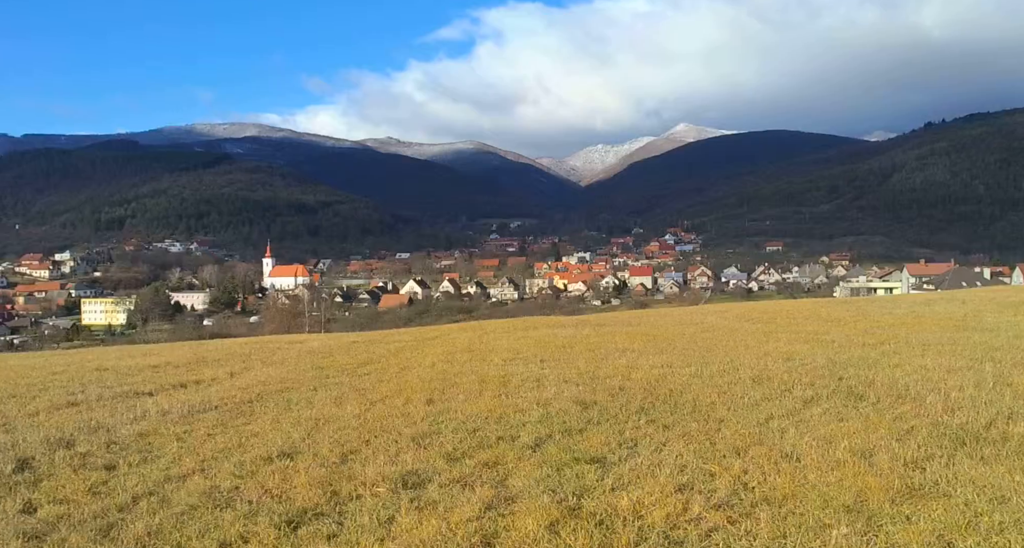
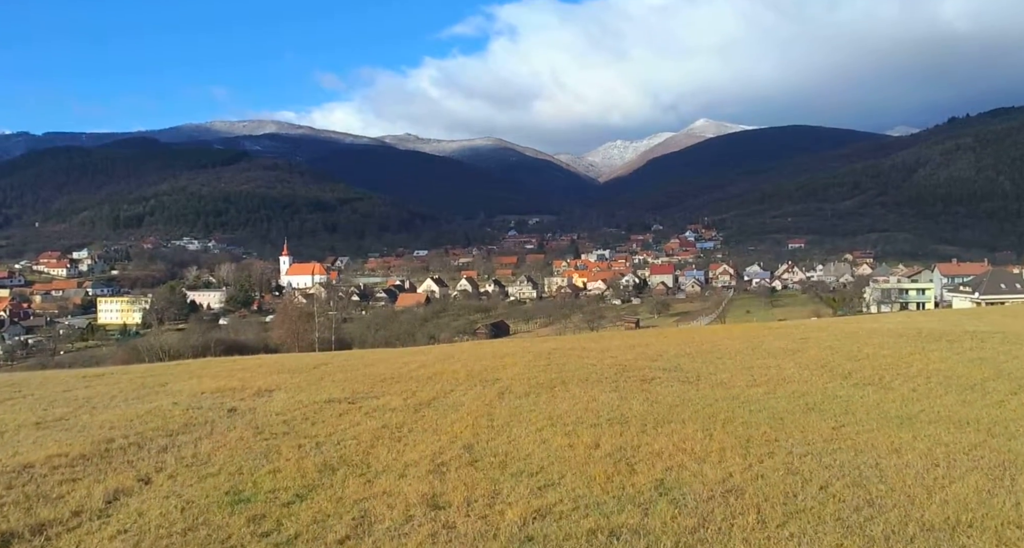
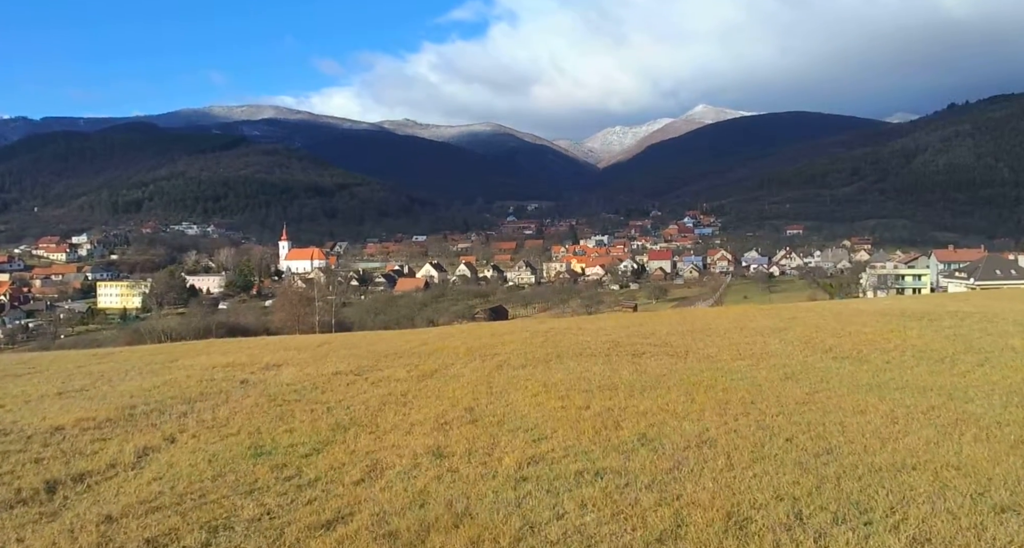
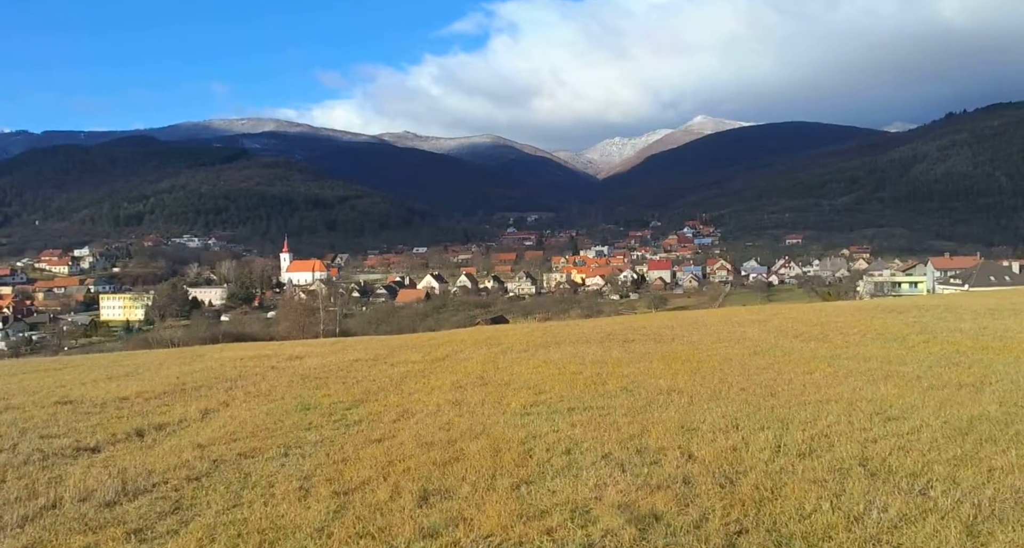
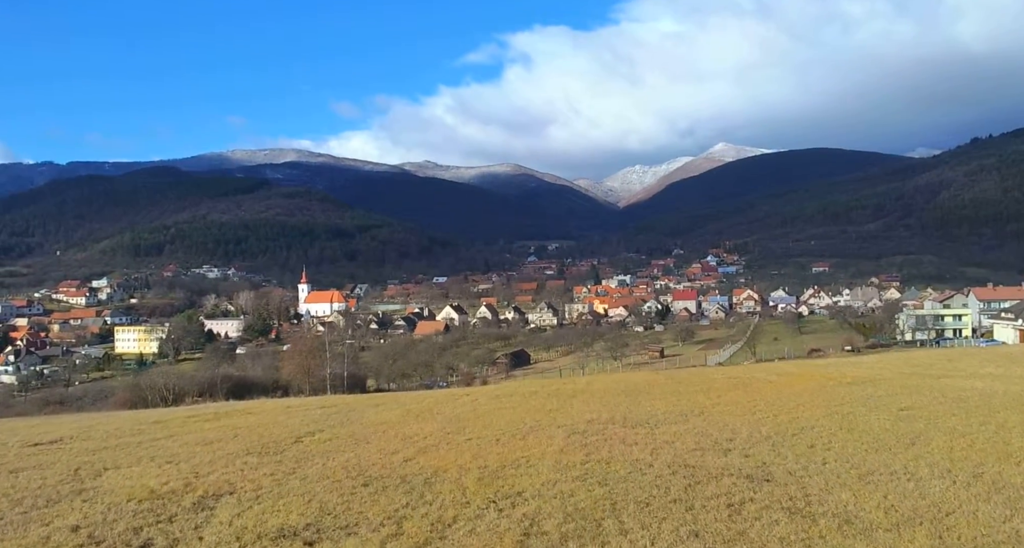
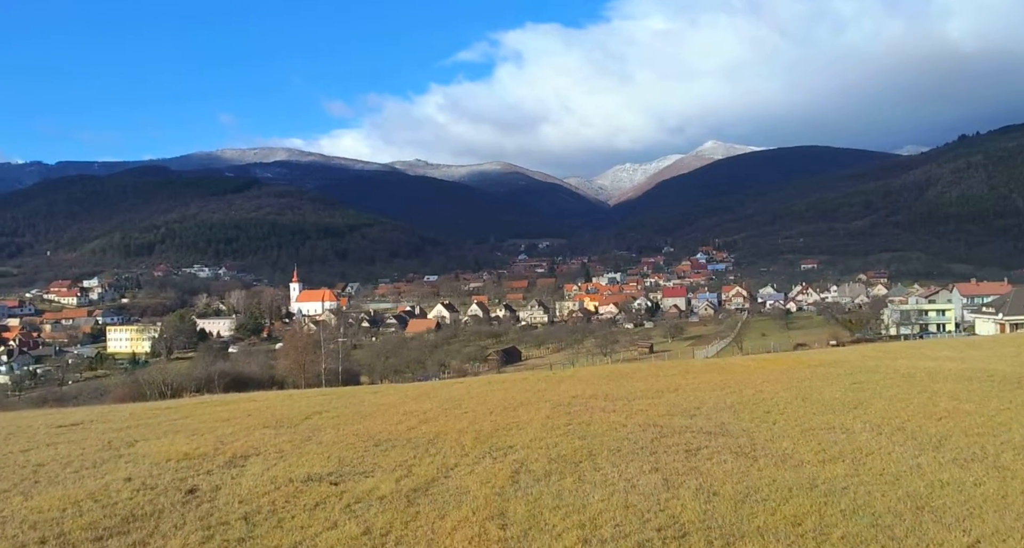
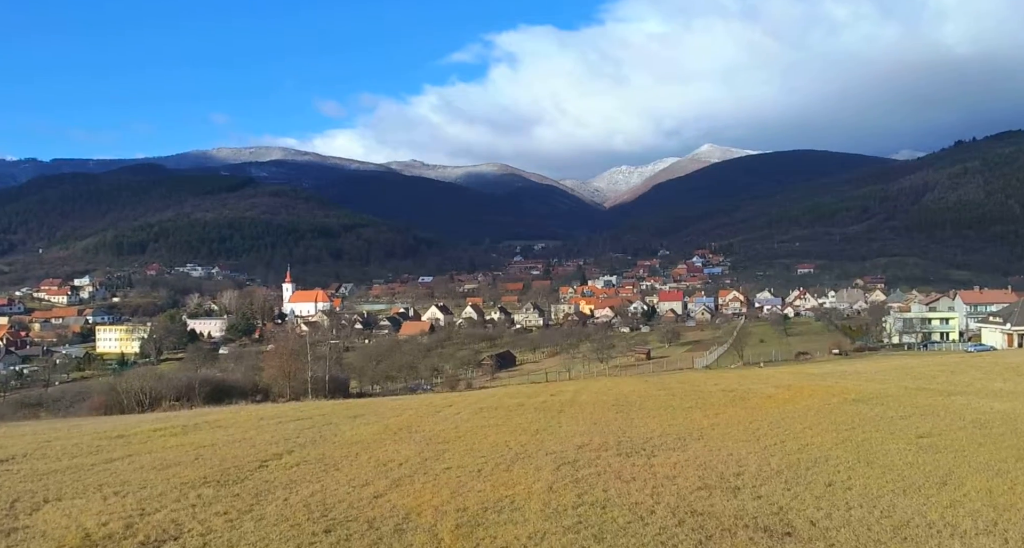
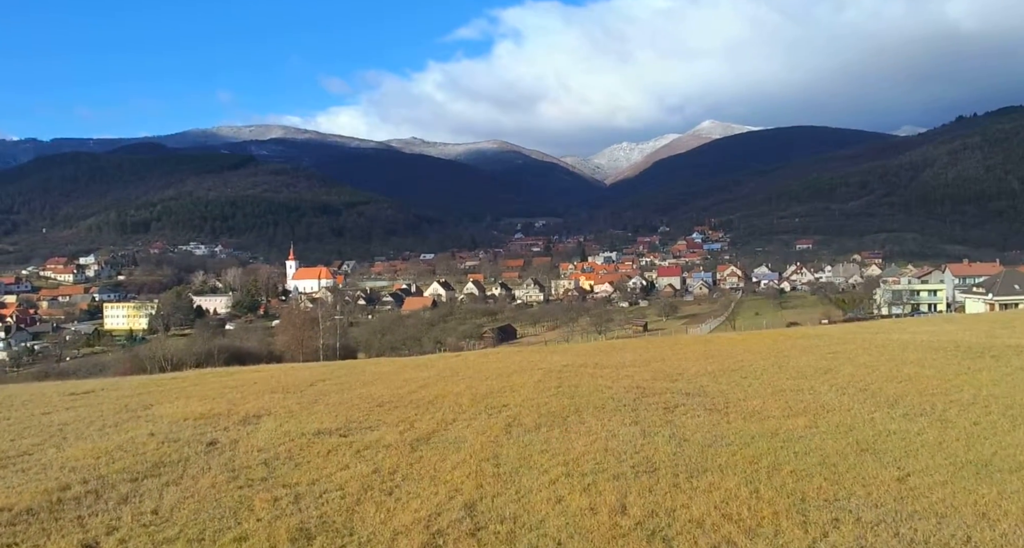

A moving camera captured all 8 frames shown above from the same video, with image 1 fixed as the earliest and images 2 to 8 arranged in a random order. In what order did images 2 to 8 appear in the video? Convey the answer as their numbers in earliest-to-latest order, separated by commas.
4, 3, 2, 8, 6, 5, 7
